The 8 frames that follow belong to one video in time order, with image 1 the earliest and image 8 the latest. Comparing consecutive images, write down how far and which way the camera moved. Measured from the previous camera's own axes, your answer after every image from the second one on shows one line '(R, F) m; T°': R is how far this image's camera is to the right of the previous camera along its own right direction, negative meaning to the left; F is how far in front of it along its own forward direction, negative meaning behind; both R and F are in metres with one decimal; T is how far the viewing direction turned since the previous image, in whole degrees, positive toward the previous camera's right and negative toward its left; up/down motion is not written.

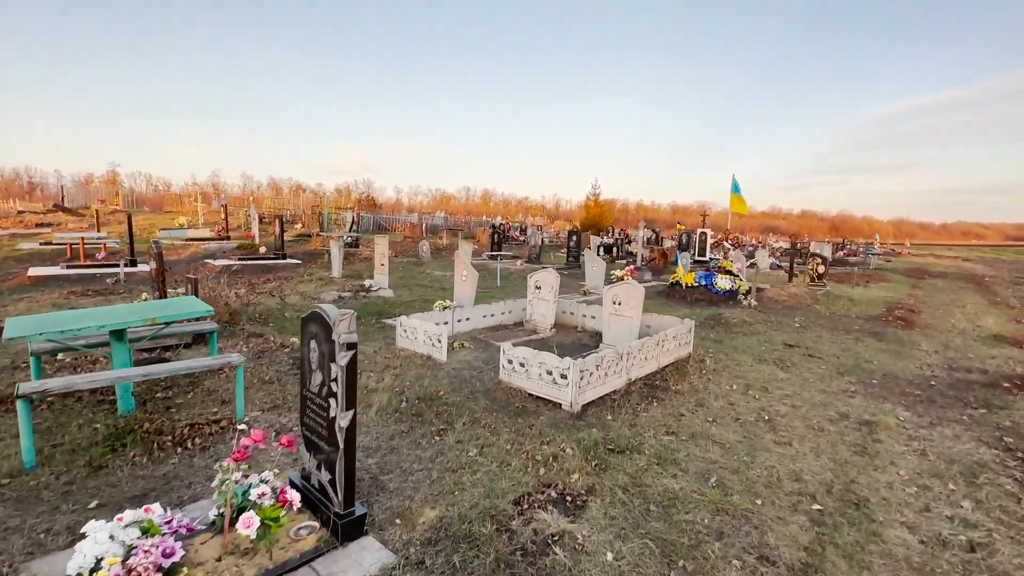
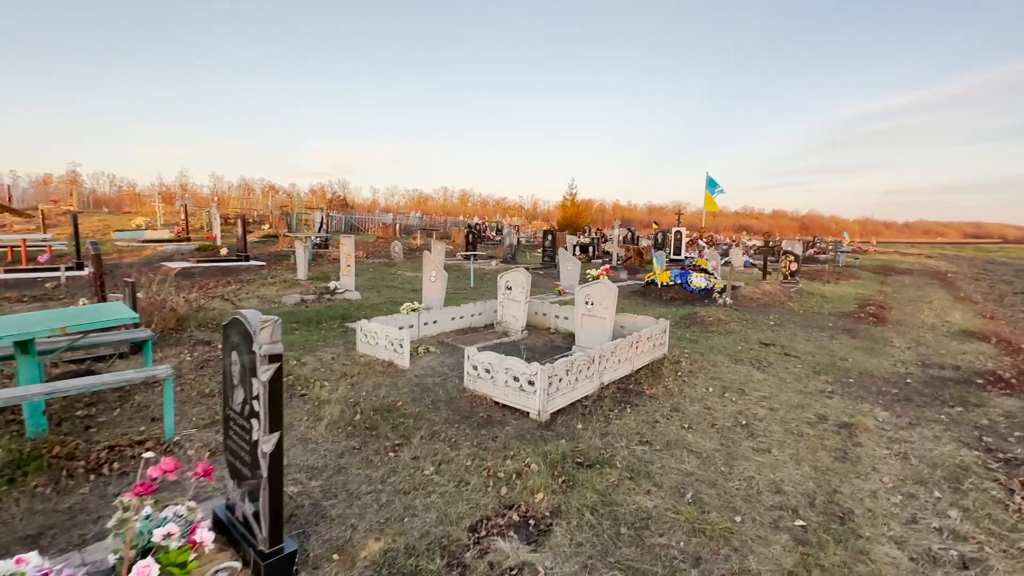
(+0.2, +0.4) m; +3°
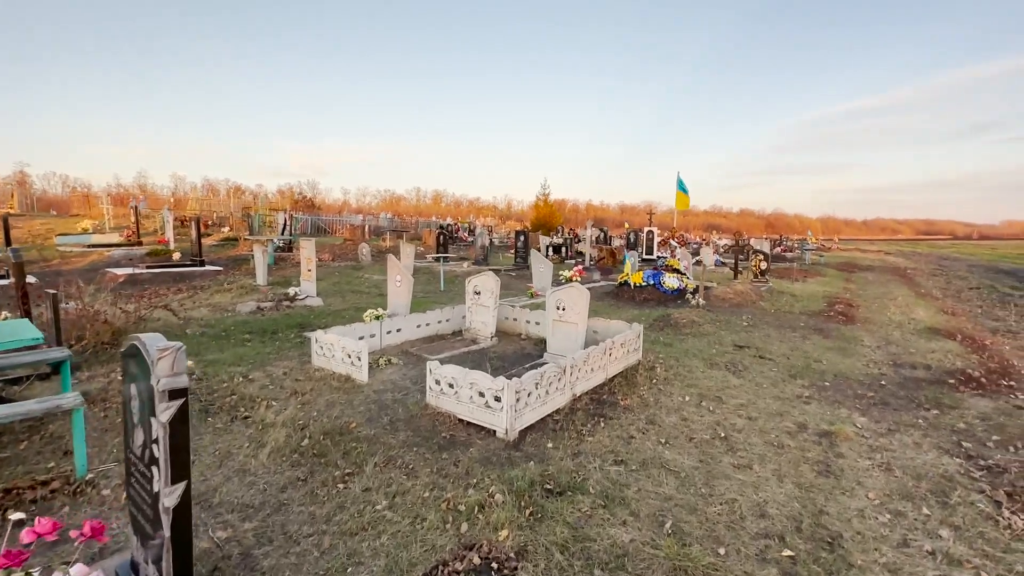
(+0.1, +0.4) m; +3°
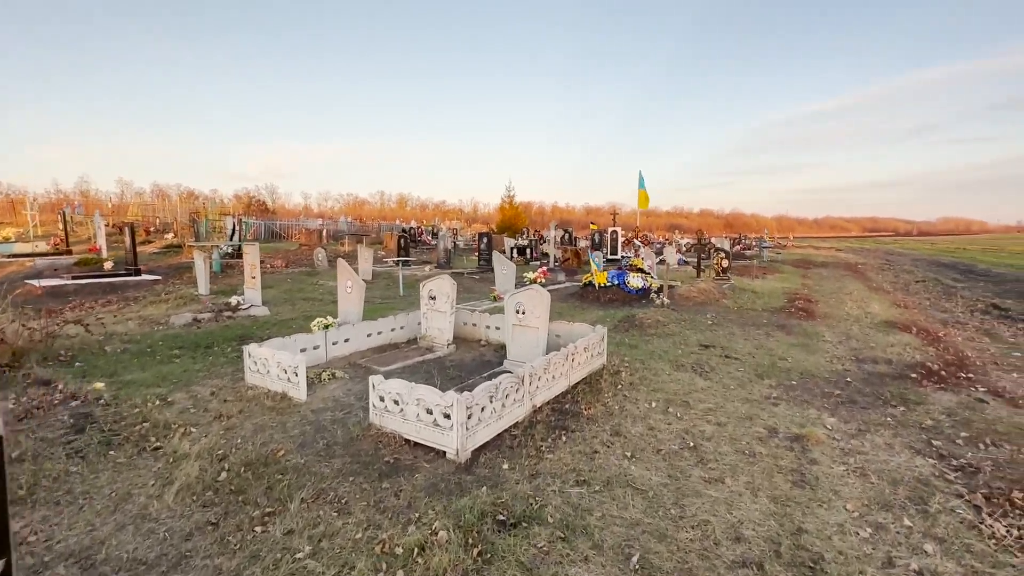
(+0.2, +0.5) m; +4°
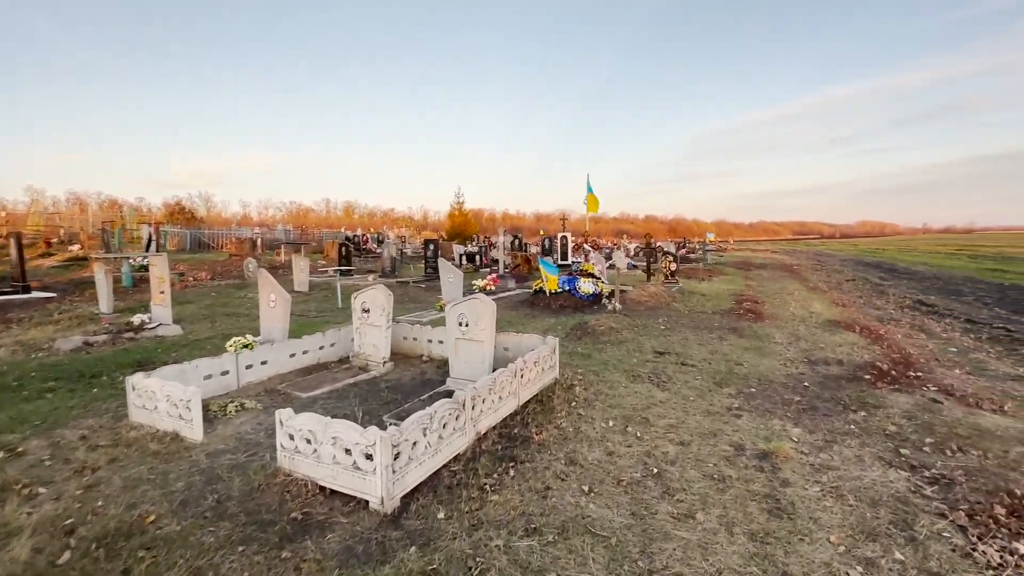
(+0.2, +0.7) m; +6°
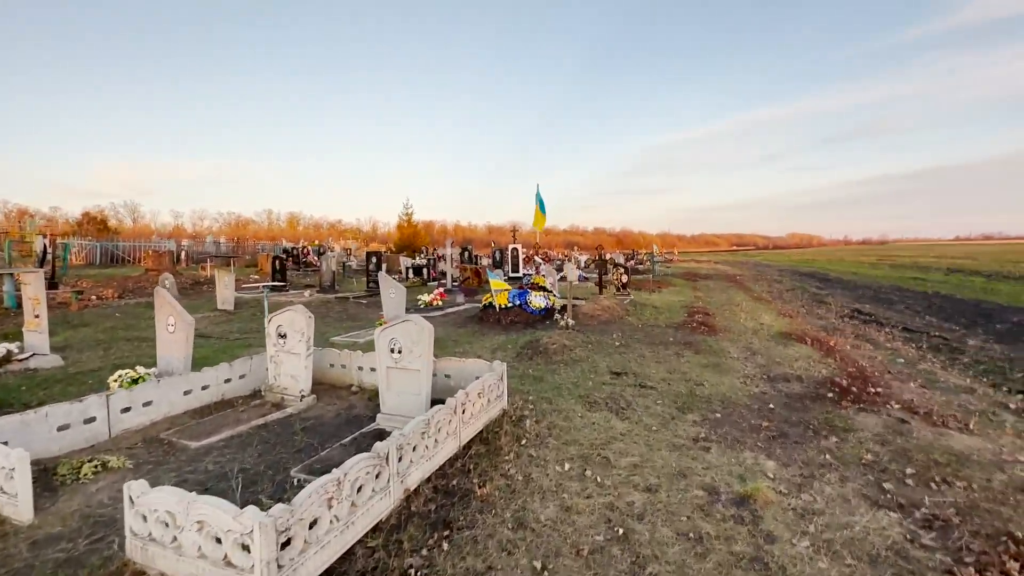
(+0.2, +0.8) m; +6°
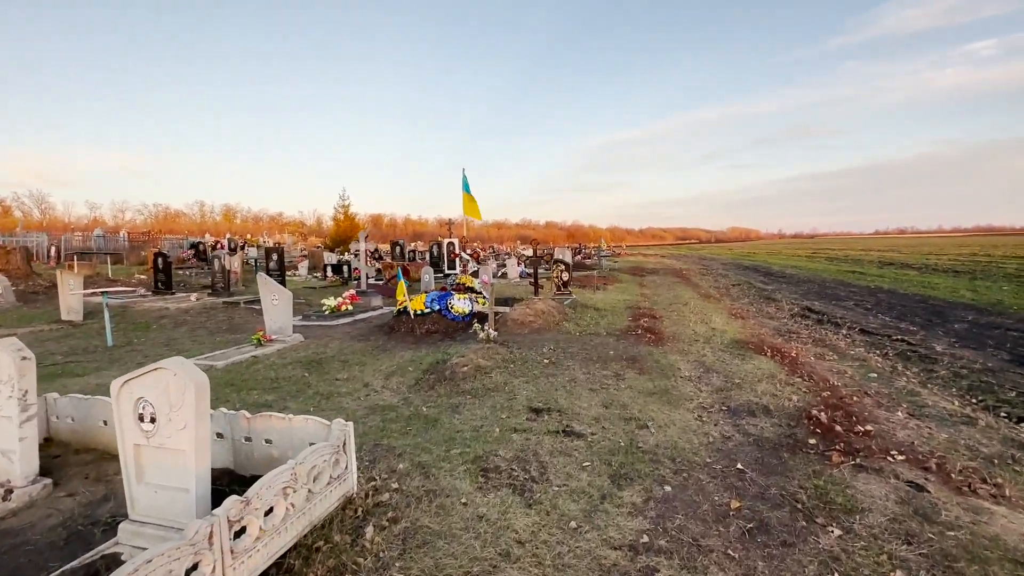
(+0.9, +2.1) m; +6°
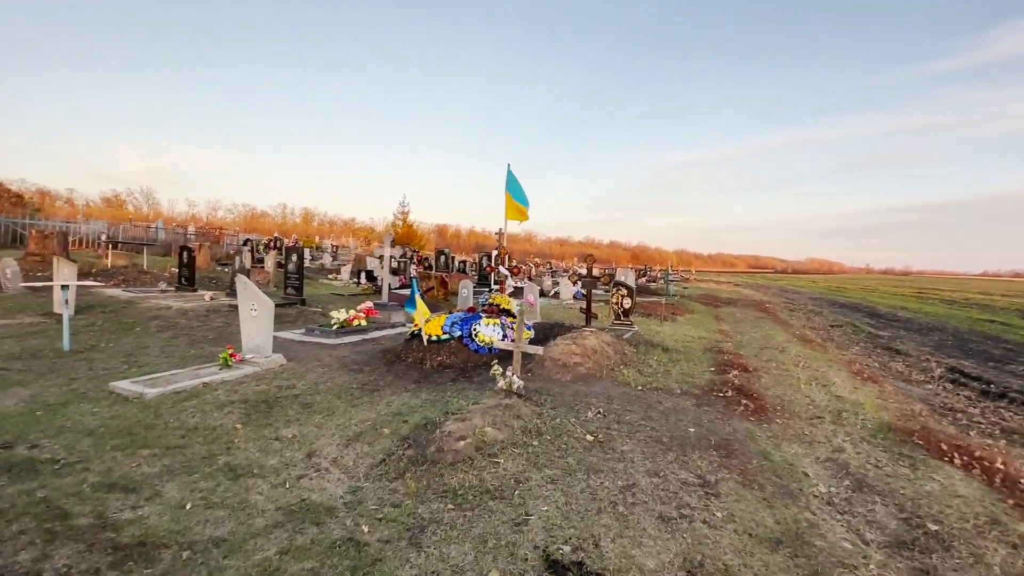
(+0.3, +2.7) m; -7°
